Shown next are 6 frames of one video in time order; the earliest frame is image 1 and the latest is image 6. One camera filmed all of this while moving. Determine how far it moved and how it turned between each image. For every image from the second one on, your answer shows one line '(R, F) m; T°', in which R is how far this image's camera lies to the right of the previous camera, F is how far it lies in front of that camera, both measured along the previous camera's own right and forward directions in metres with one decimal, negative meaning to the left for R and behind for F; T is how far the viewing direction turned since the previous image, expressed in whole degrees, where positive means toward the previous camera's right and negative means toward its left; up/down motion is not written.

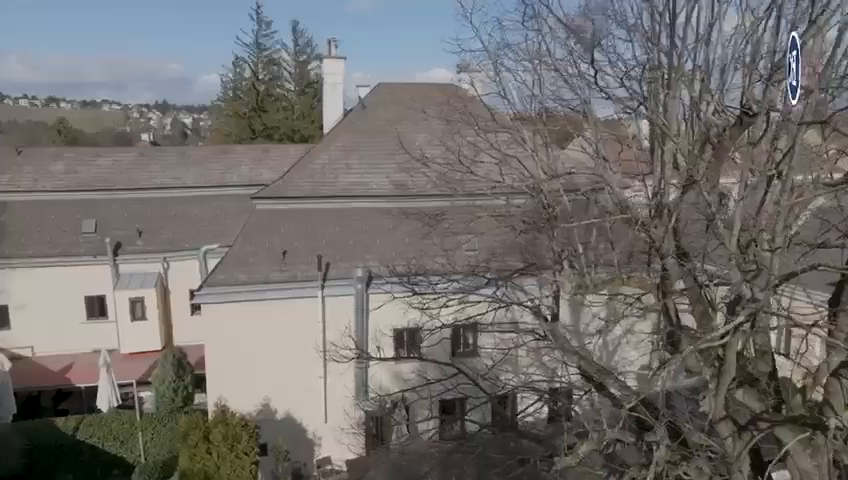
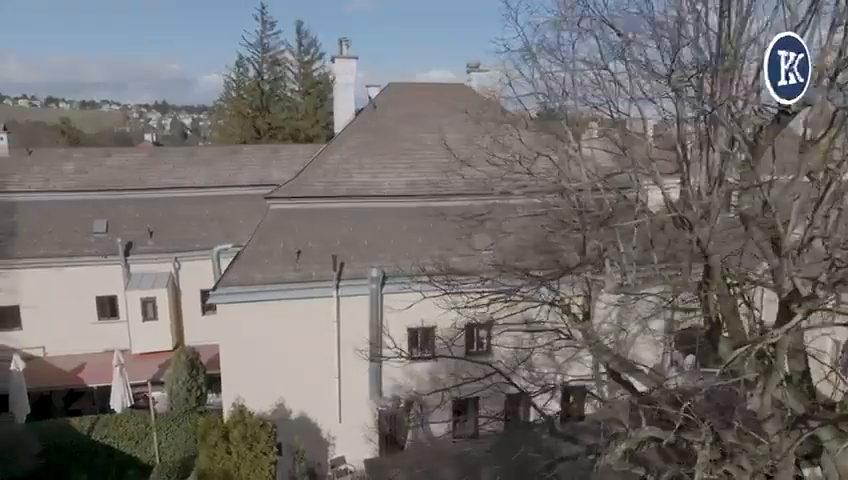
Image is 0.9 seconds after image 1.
(-0.4, 0.0) m; 0°
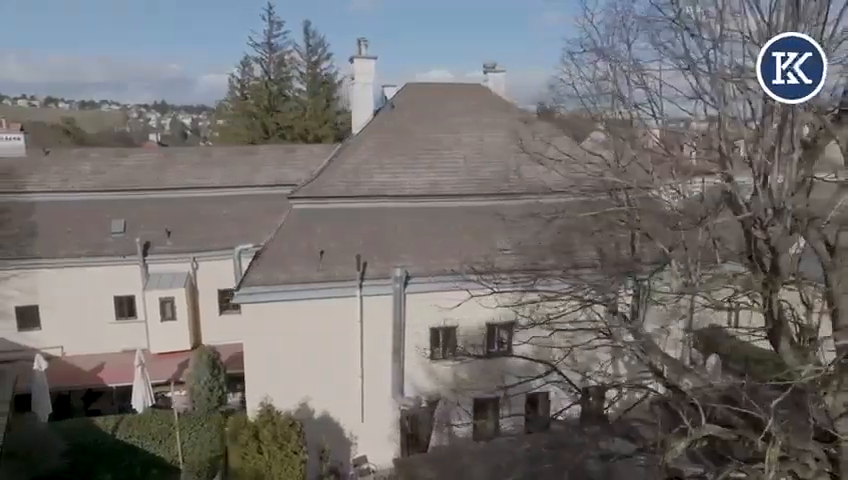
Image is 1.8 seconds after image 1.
(-0.6, 0.0) m; 0°
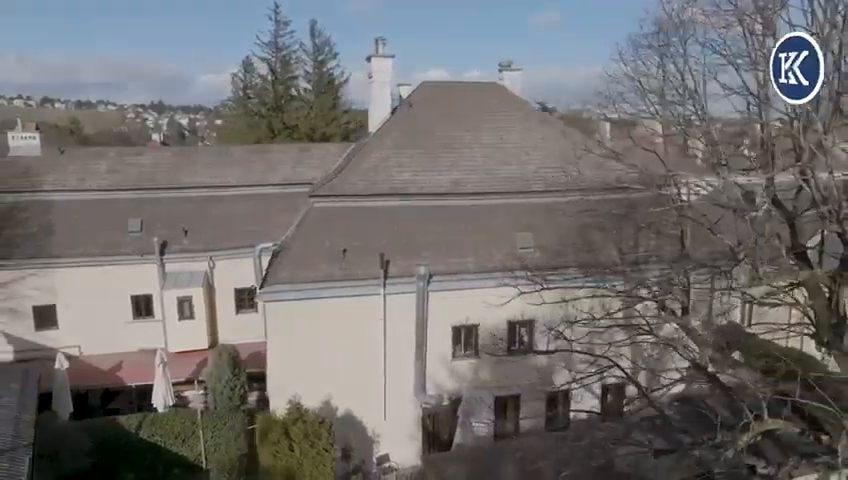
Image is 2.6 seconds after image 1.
(-0.7, 0.0) m; 0°
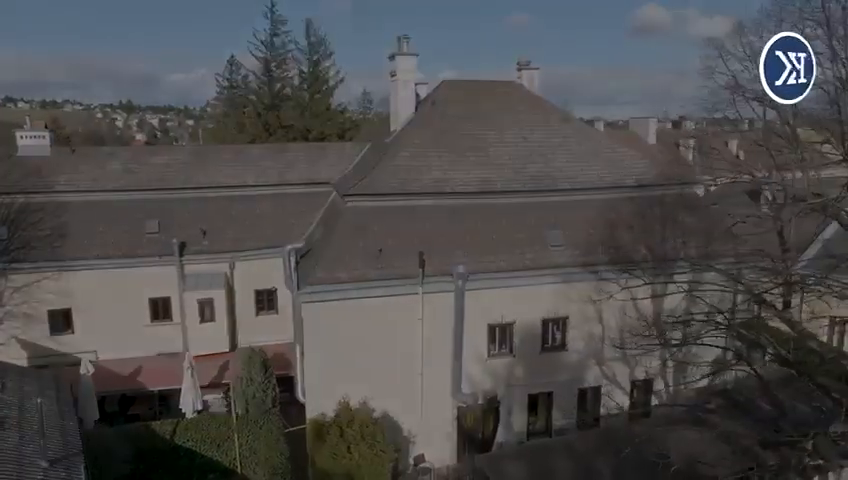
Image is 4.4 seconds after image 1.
(-1.7, +0.1) m; +2°
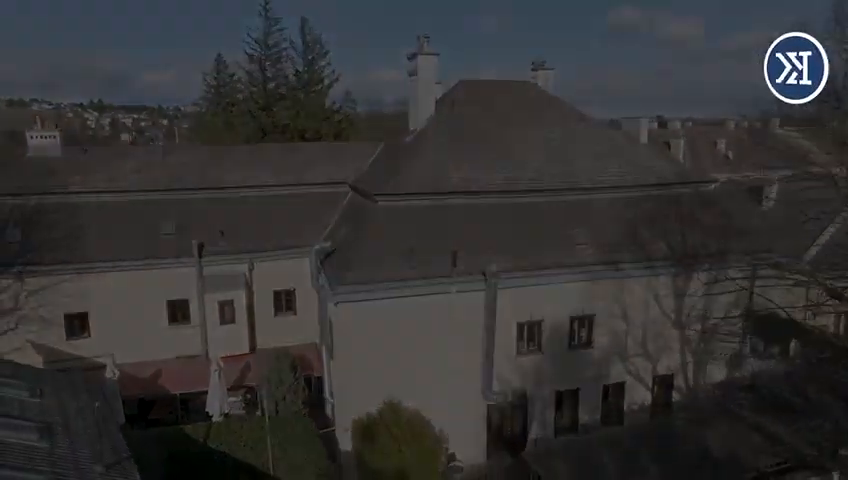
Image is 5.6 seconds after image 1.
(-1.5, 0.0) m; +2°
